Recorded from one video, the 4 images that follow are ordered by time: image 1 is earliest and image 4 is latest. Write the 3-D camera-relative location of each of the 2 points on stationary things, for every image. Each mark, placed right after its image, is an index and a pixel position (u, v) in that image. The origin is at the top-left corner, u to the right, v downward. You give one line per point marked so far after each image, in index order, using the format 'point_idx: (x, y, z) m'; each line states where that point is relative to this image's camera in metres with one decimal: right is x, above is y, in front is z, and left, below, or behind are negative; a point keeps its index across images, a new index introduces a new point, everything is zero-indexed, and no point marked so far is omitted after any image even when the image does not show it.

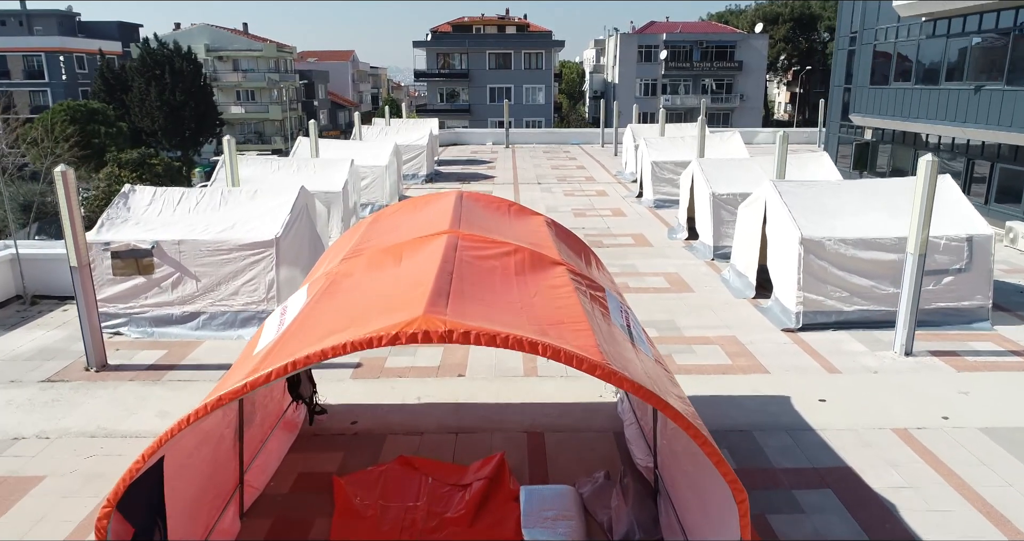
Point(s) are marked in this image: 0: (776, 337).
0: (+3.8, -1.0, +10.1) m
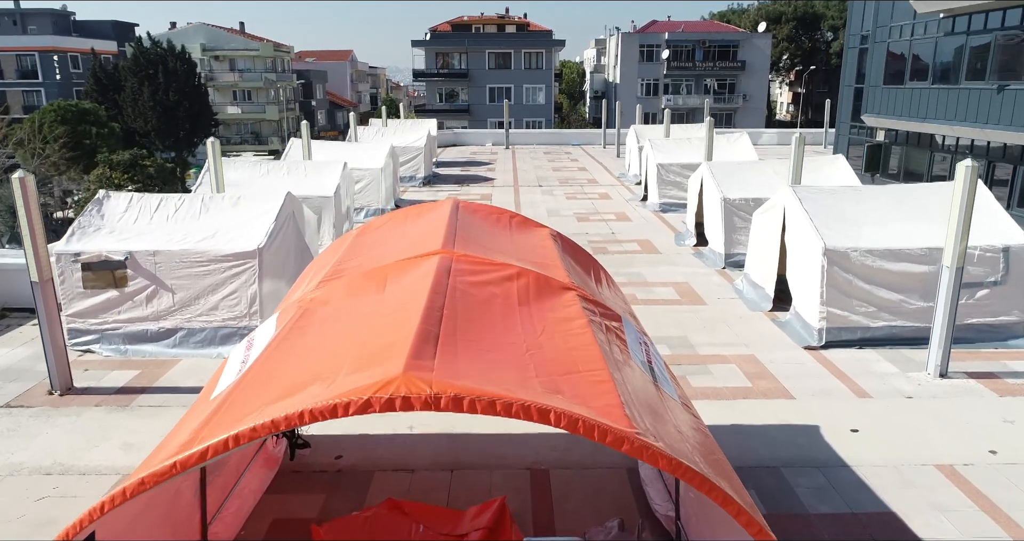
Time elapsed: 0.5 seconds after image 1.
0: (+3.8, -1.1, +9.3) m
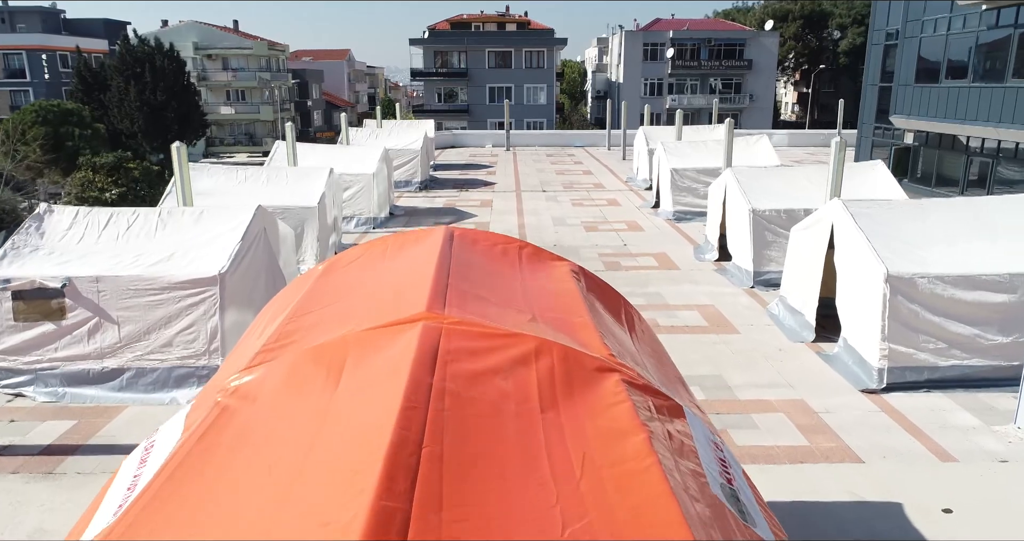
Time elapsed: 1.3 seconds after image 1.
0: (+3.9, -1.5, +7.9) m
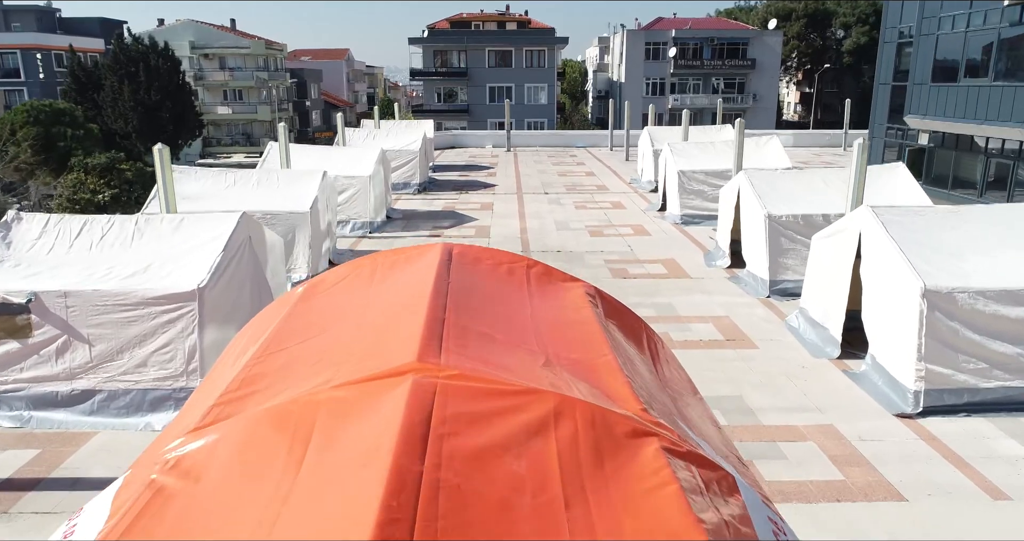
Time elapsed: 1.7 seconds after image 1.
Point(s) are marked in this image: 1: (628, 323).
0: (+4.0, -1.6, +7.2) m
1: (+0.8, -0.4, +4.6) m
